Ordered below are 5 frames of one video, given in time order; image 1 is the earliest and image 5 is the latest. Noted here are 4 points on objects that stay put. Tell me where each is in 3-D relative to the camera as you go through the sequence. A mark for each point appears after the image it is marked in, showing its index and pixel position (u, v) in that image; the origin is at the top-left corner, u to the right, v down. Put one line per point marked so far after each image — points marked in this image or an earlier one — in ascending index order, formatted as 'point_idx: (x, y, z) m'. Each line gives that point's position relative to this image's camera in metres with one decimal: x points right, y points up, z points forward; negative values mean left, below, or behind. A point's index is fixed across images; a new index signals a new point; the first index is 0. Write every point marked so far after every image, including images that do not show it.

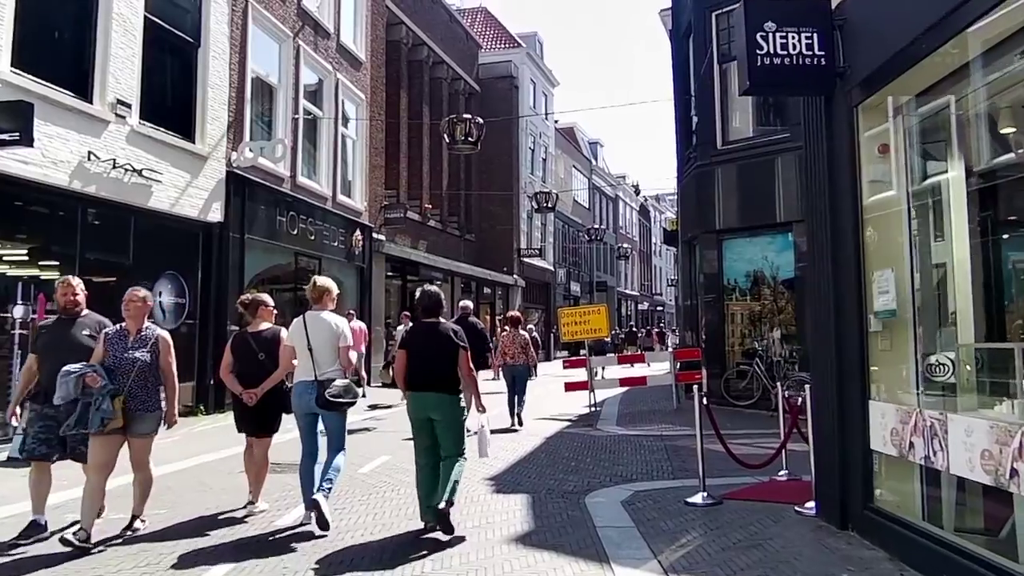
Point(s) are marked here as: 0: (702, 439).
0: (+1.7, -1.3, +7.0) m
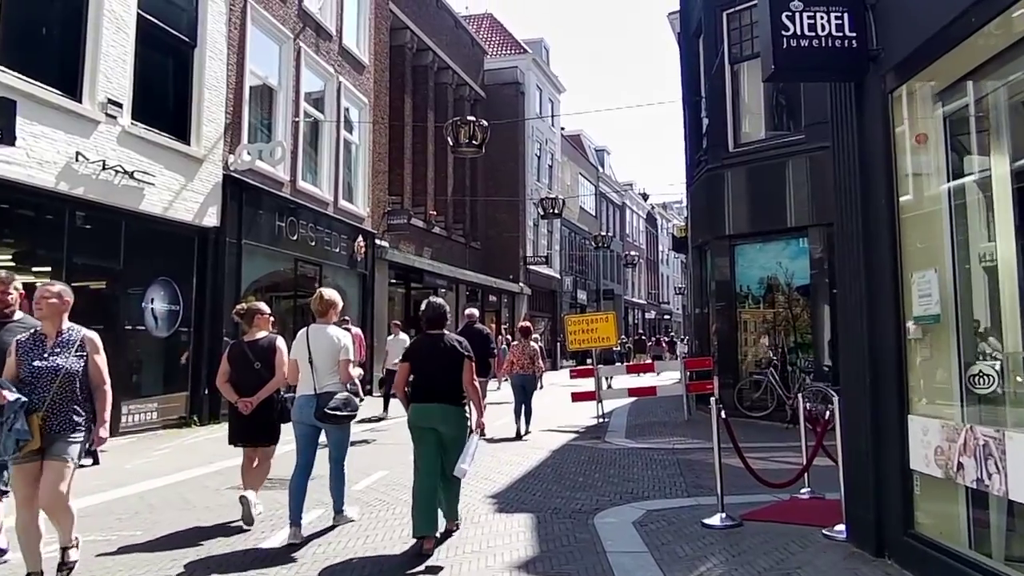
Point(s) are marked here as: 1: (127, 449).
0: (+1.7, -1.3, +6.5) m
1: (-4.8, -2.0, +10.1) m
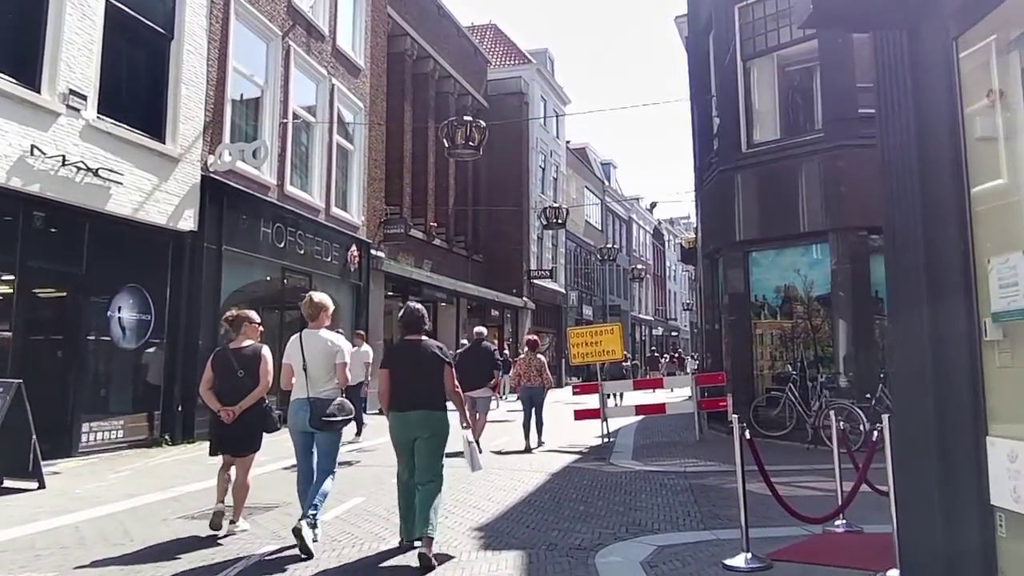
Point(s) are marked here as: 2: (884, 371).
0: (+1.6, -1.3, +5.5) m
1: (-4.9, -2.1, +9.2) m
2: (+5.5, -1.2, +11.9) m
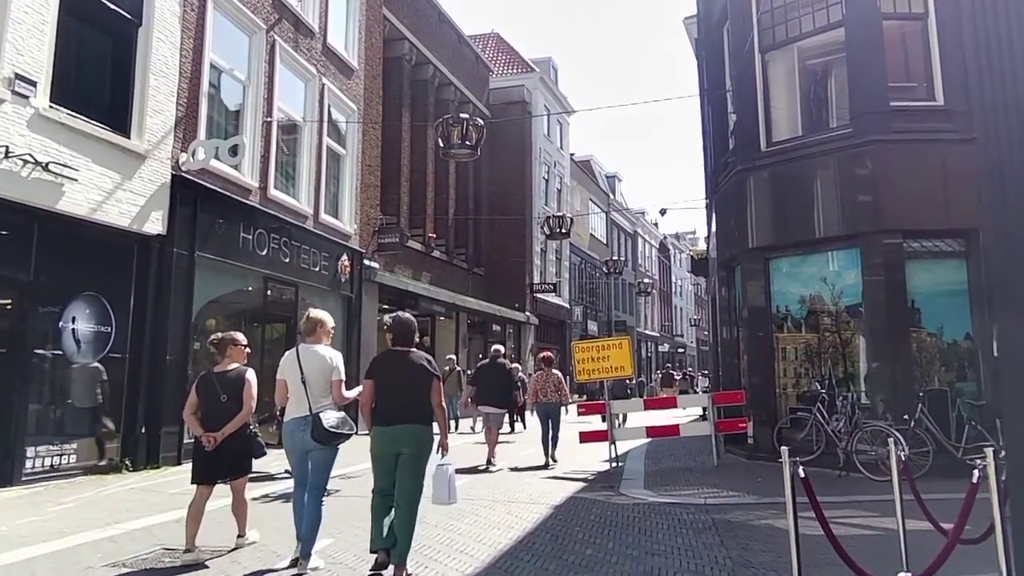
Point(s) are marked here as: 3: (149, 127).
0: (+1.5, -1.3, +4.4) m
1: (-4.9, -2.2, +8.1) m
2: (+5.5, -1.4, +10.8) m
3: (-4.9, +2.2, +10.8) m
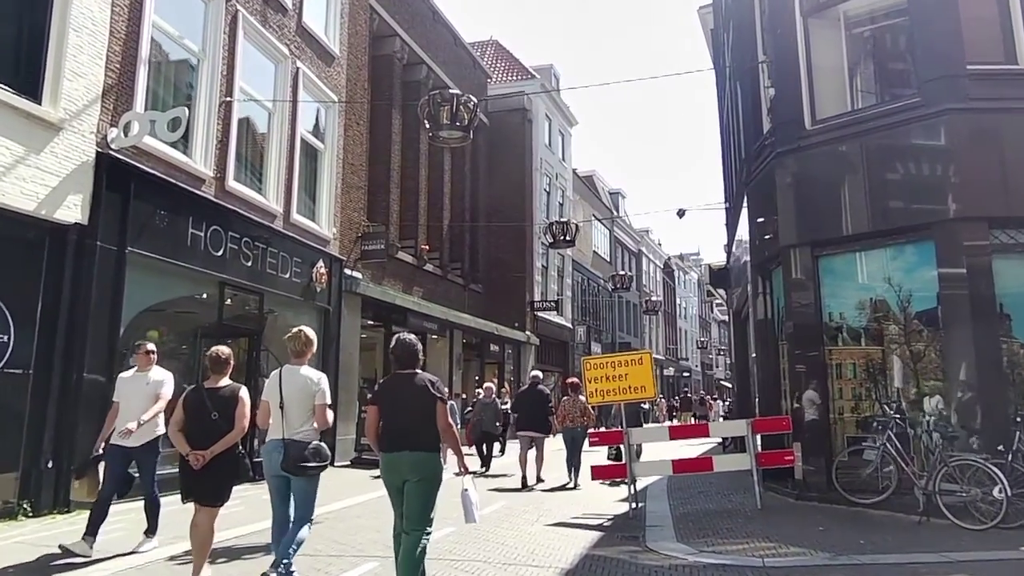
0: (+1.5, -1.1, +2.4) m
1: (-5.0, -2.1, +6.0) m
2: (+5.5, -1.4, +8.7) m
3: (-4.9, +2.2, +8.9) m
